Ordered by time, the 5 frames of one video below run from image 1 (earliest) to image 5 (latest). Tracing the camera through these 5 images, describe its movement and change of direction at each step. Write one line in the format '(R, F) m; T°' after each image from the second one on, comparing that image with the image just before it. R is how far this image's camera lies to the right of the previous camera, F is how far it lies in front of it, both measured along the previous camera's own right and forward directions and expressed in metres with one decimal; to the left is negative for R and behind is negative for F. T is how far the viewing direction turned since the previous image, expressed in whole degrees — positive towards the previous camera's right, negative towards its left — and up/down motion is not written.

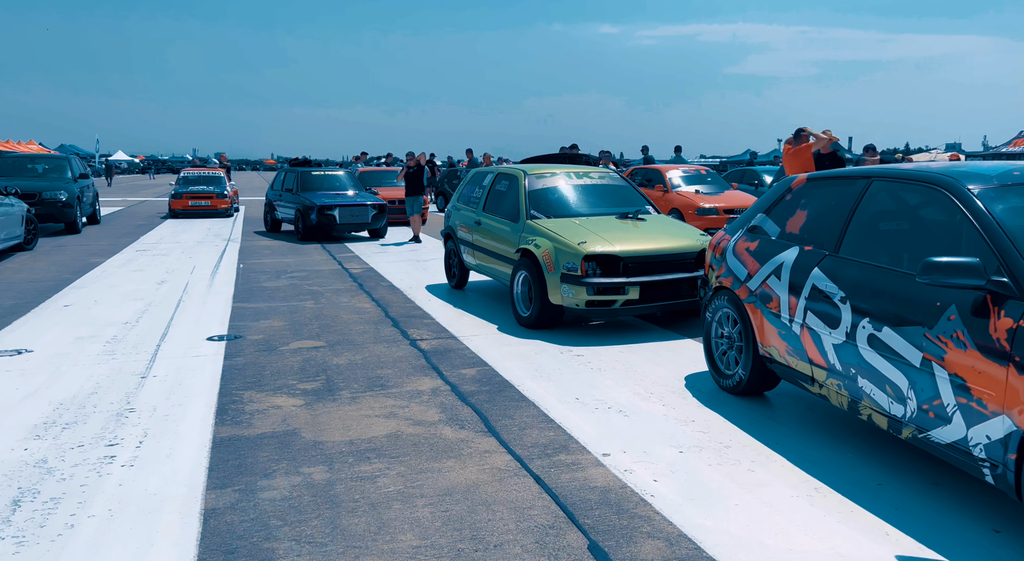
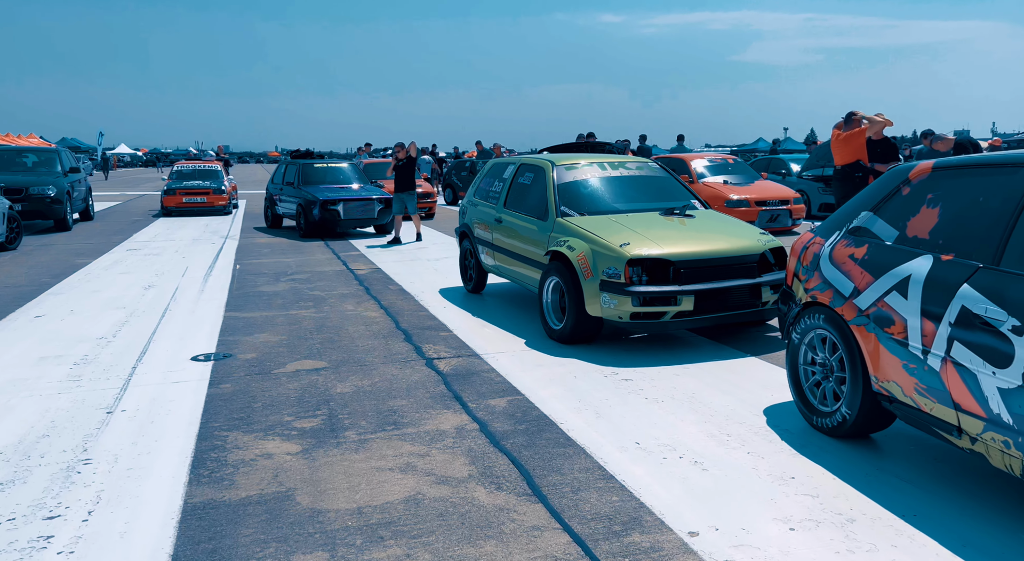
(-0.2, +1.0) m; 0°
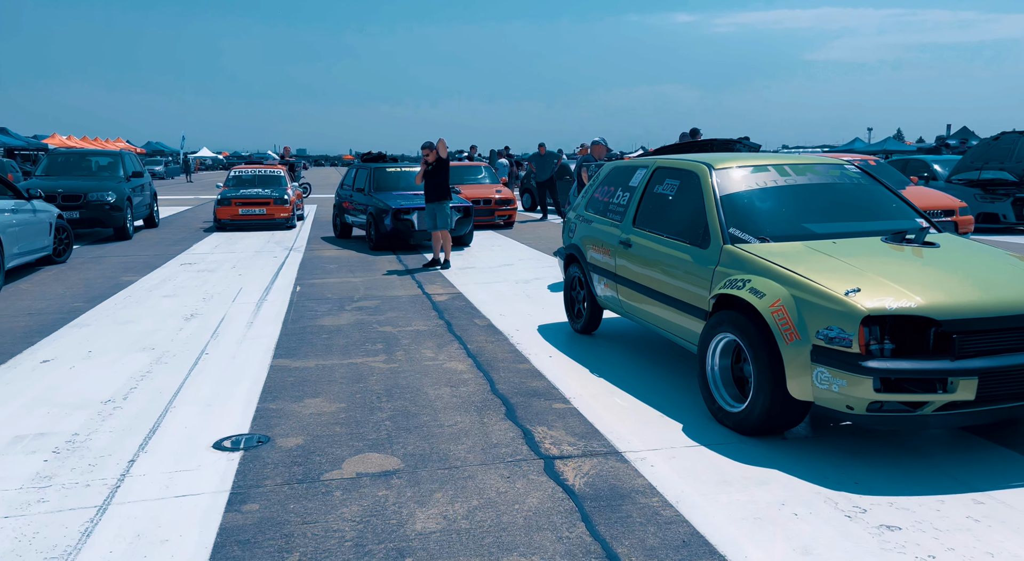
(-0.5, +1.9) m; -5°
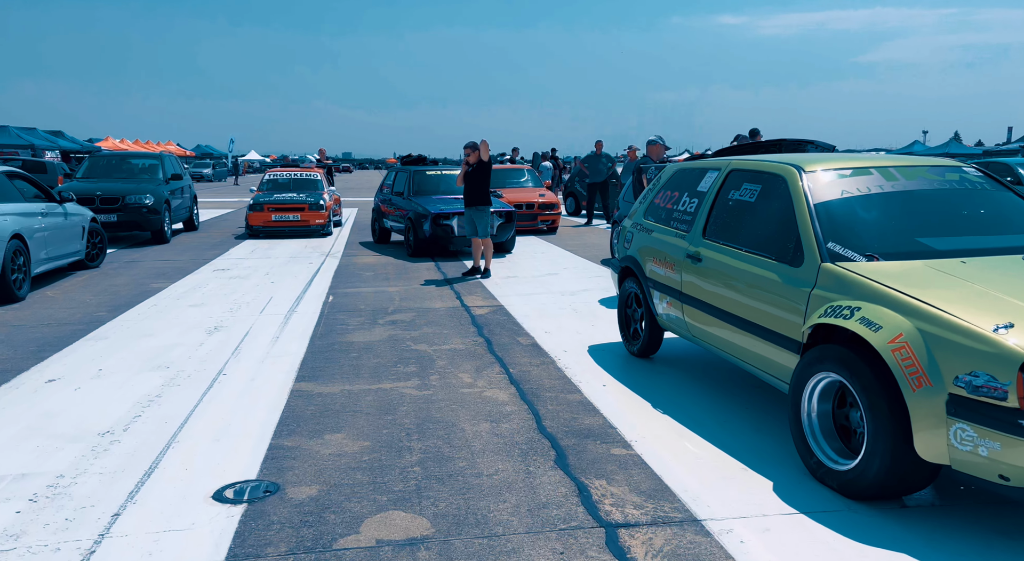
(-0.1, +0.7) m; -3°
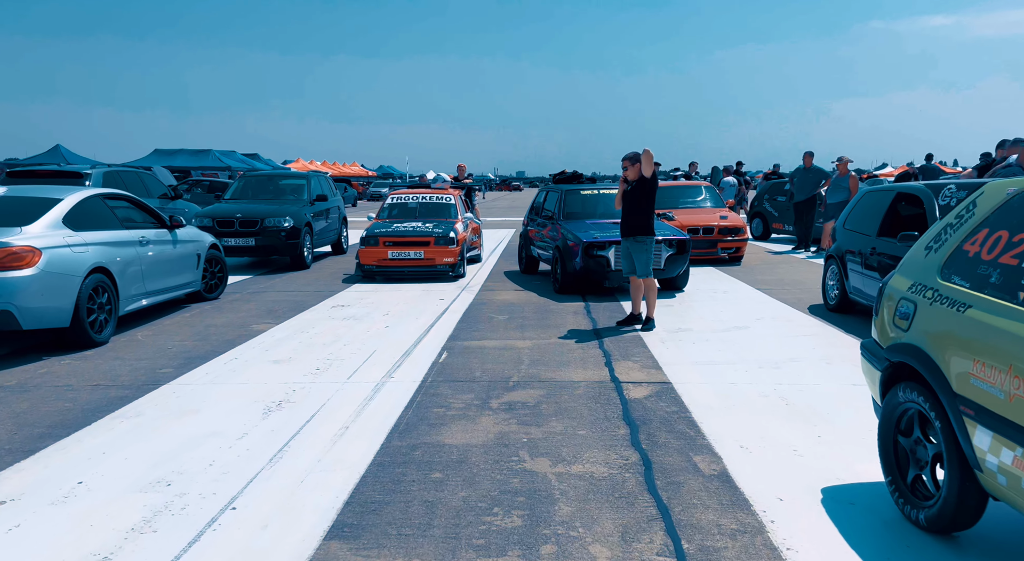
(0.0, +2.5) m; -12°
